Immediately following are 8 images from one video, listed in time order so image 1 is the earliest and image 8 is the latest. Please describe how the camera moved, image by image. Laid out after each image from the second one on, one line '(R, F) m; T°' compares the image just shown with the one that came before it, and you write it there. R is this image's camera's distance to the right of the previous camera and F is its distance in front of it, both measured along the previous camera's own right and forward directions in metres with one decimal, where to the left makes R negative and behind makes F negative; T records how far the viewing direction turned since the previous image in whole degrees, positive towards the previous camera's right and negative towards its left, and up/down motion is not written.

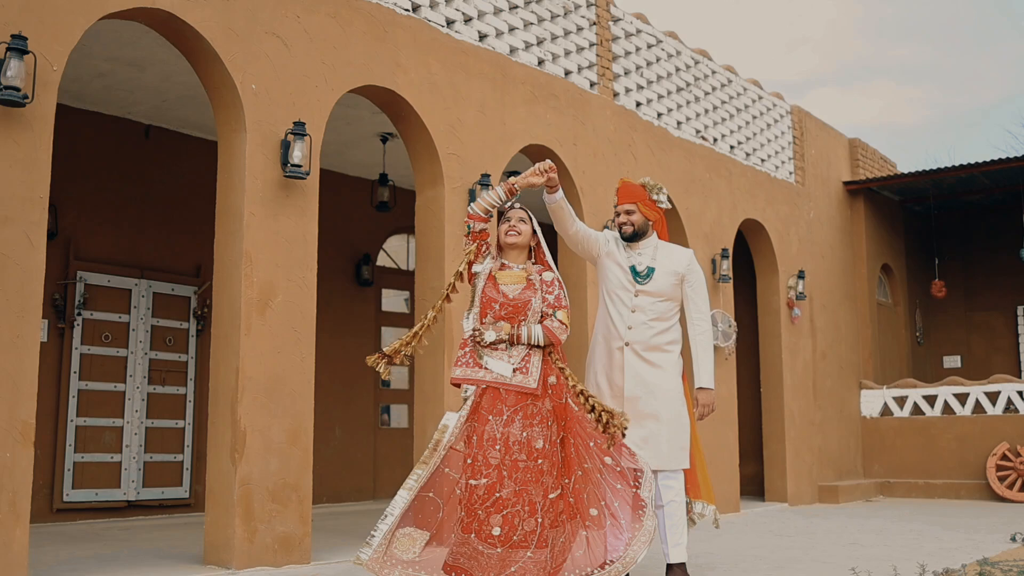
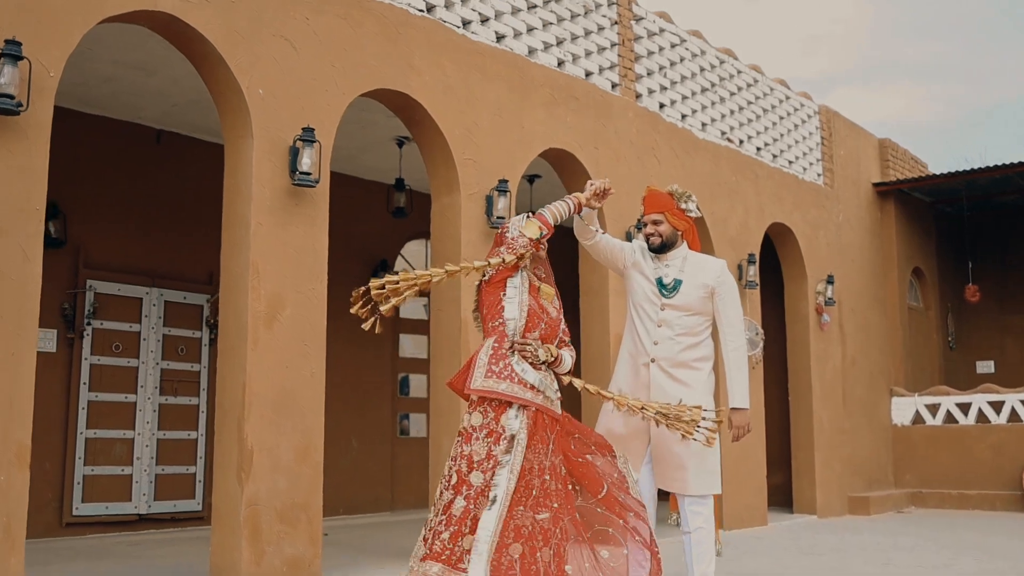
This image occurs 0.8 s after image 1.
(0.0, +0.2) m; -1°
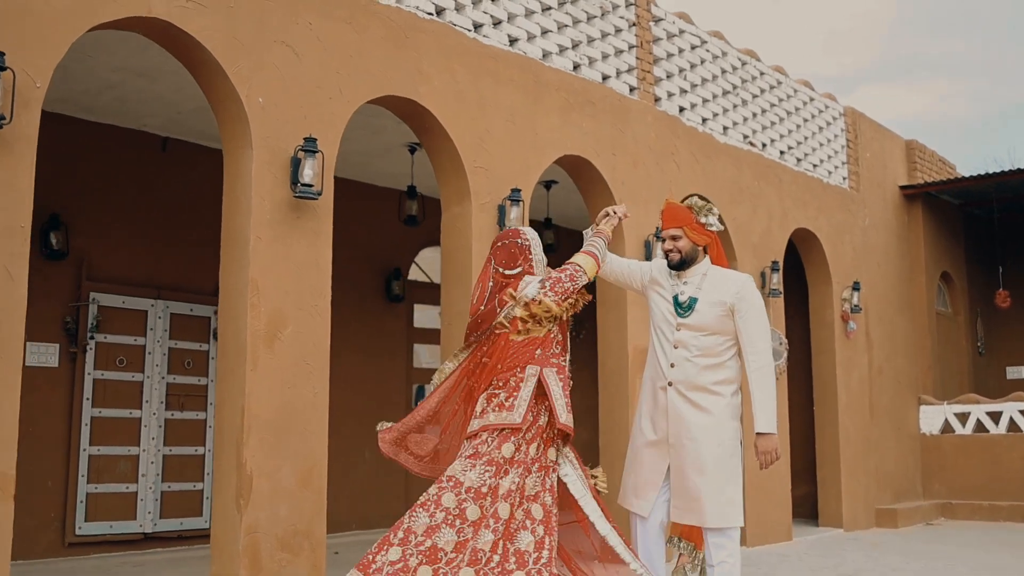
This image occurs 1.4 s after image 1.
(0.0, +0.2) m; -1°
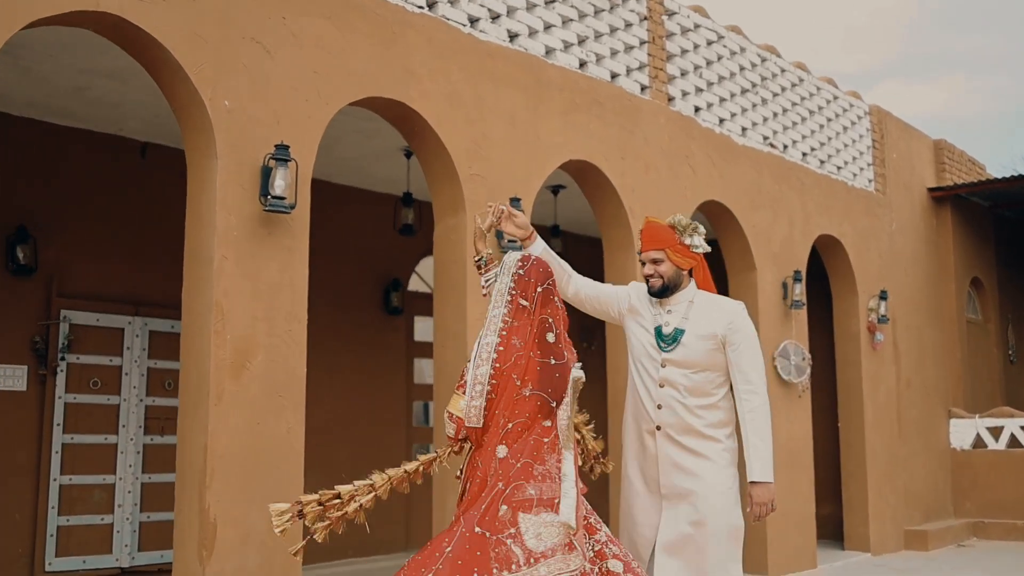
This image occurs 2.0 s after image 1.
(+0.1, +0.5) m; -1°
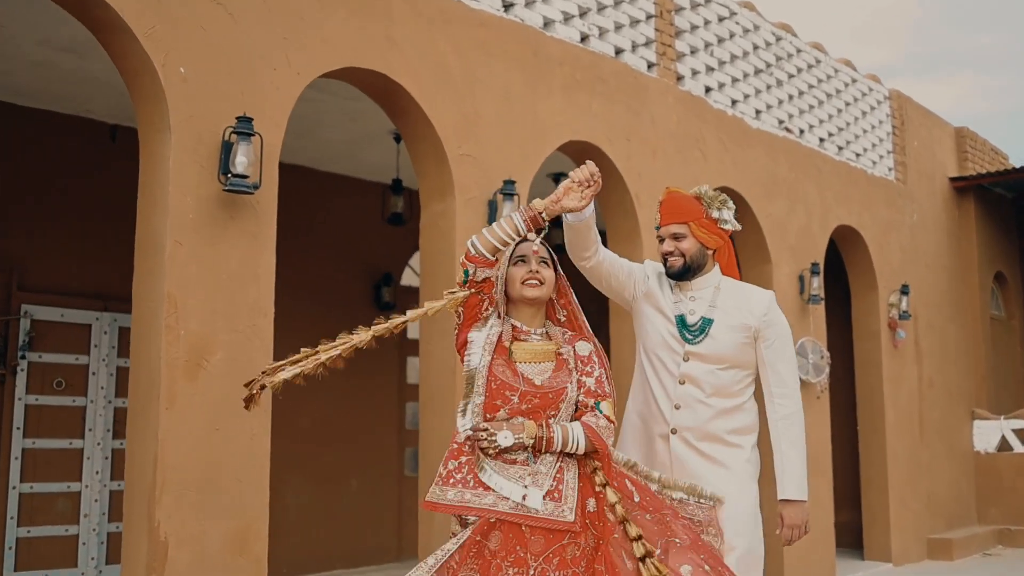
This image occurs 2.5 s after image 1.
(+0.1, +0.5) m; 0°
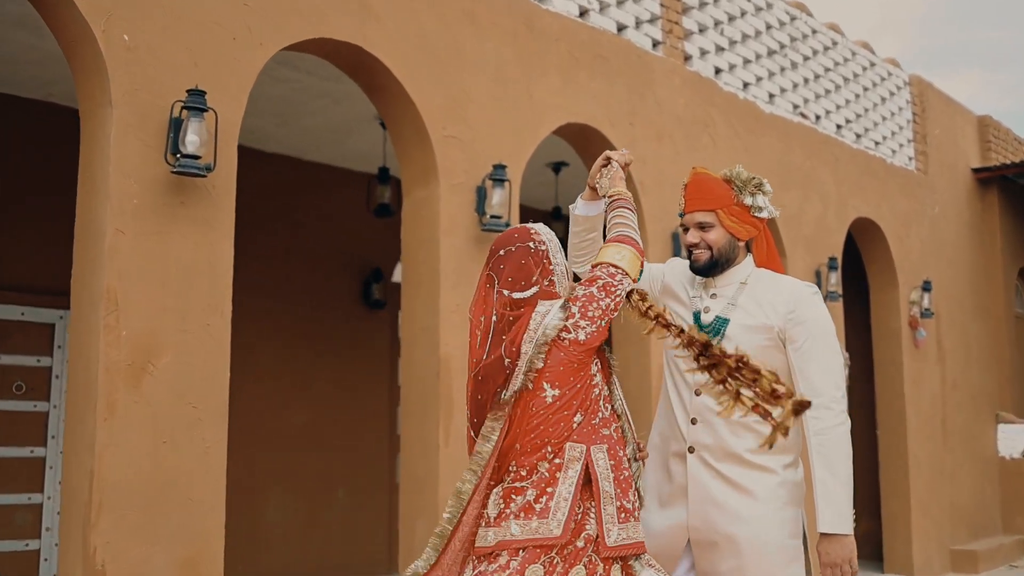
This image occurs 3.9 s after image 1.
(+0.1, +0.5) m; -1°
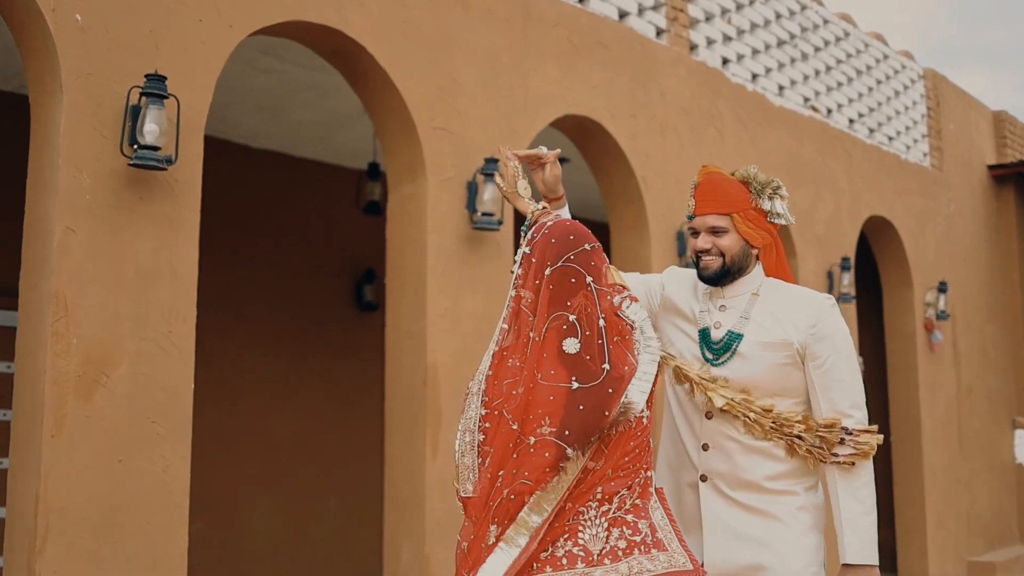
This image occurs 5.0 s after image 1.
(+0.1, +0.3) m; 0°
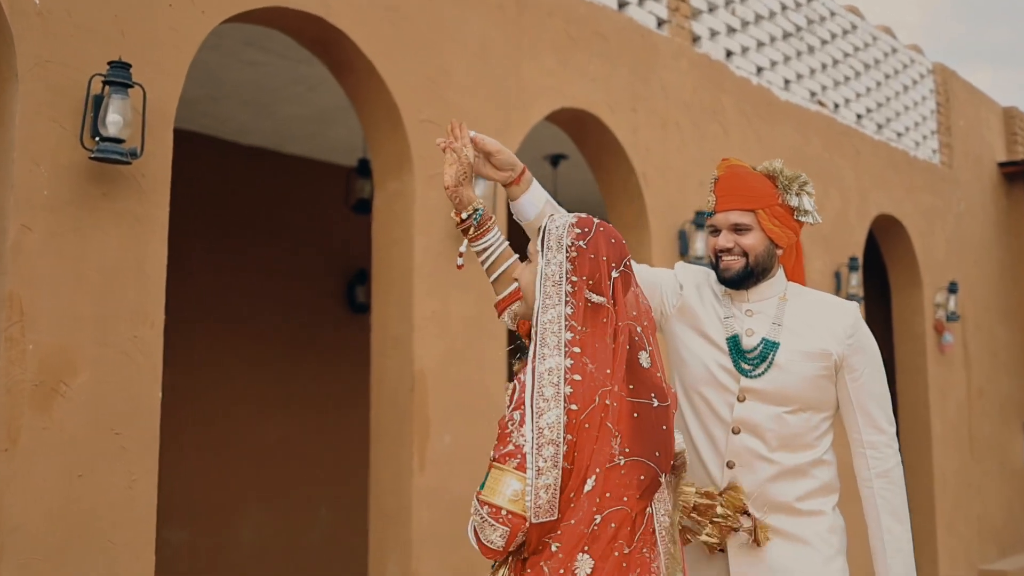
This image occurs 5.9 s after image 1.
(0.0, +0.2) m; 0°
